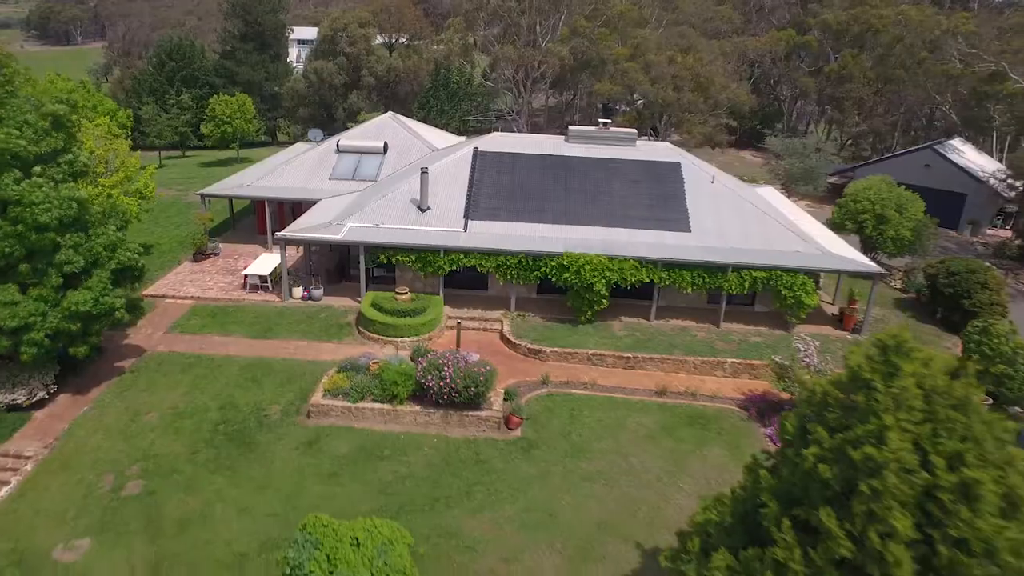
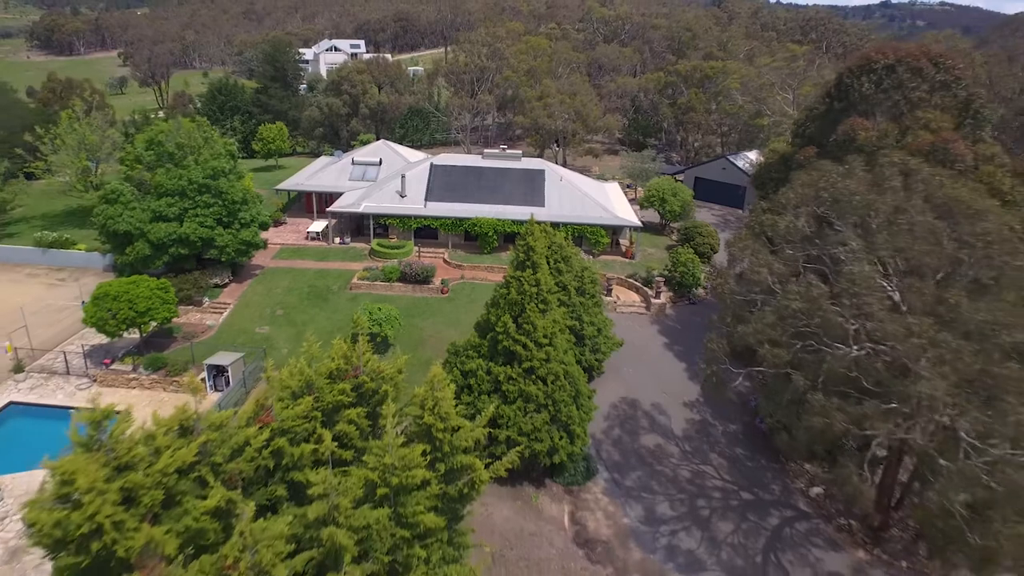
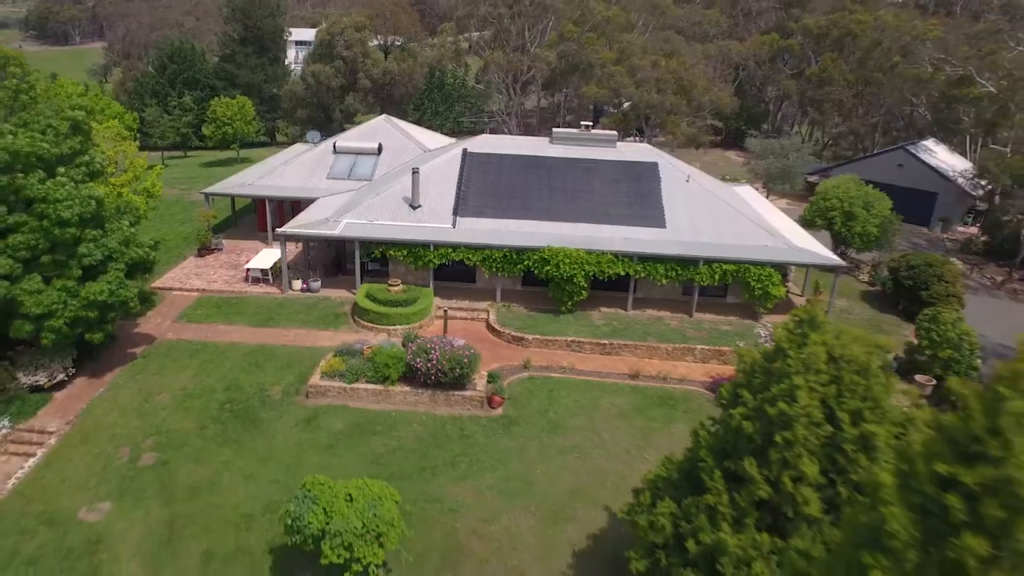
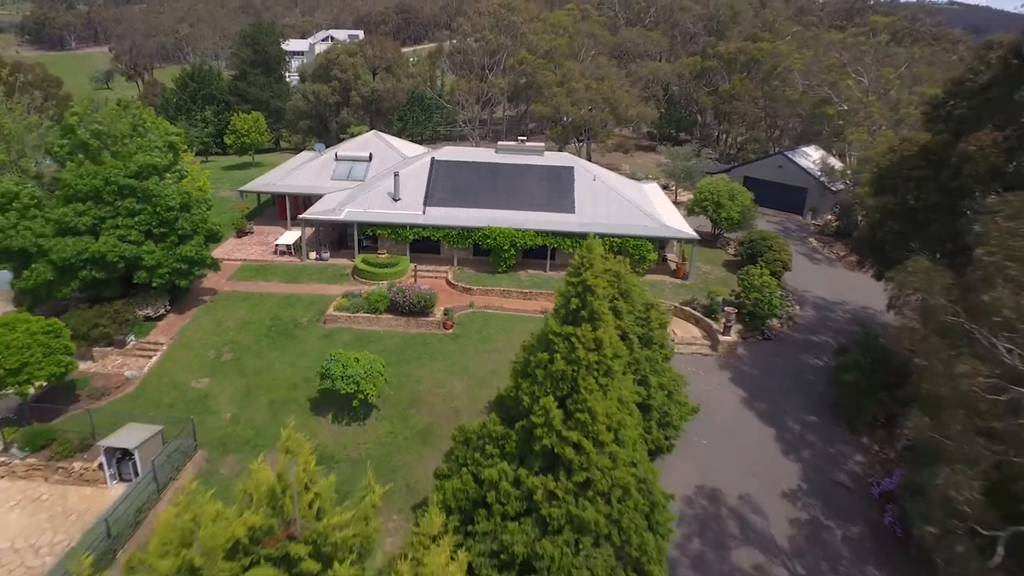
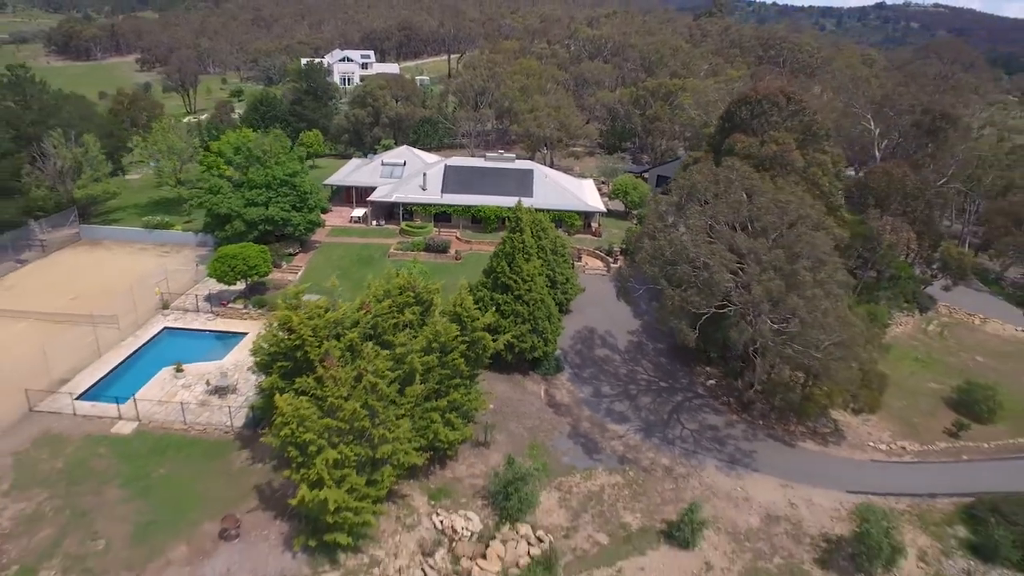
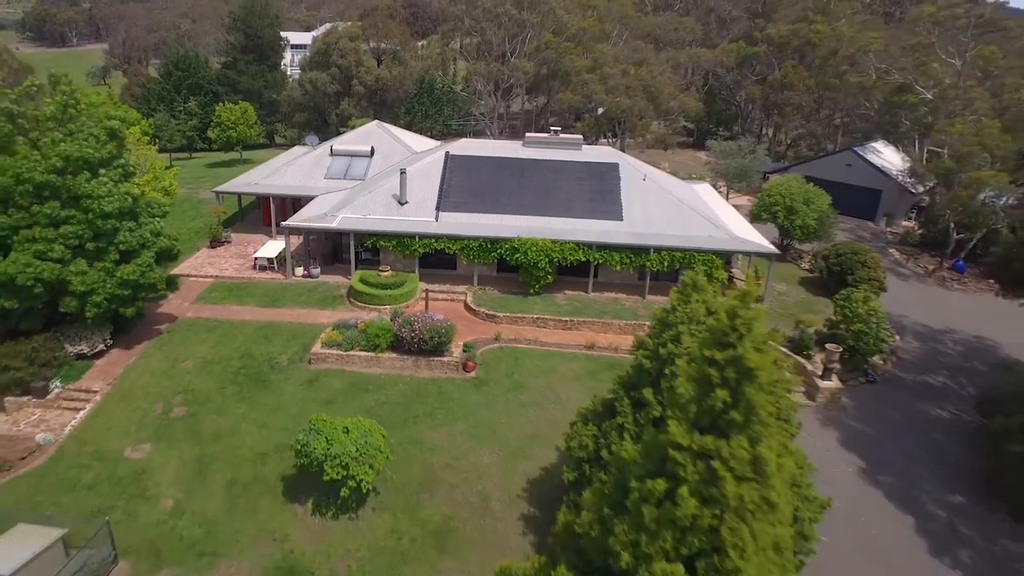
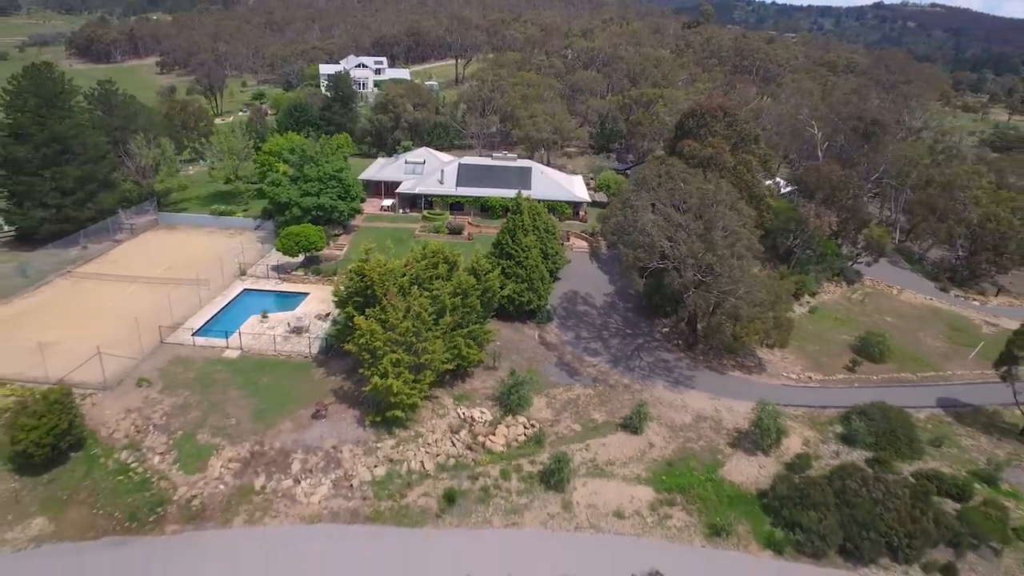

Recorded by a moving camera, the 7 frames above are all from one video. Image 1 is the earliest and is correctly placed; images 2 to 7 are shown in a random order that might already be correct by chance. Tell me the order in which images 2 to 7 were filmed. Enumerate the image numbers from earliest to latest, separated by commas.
3, 6, 4, 2, 5, 7
